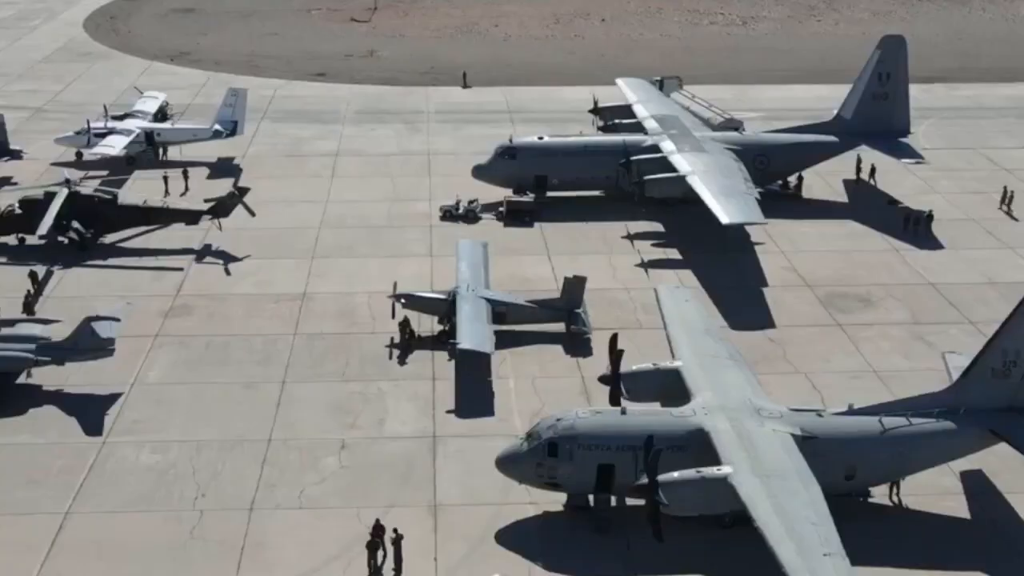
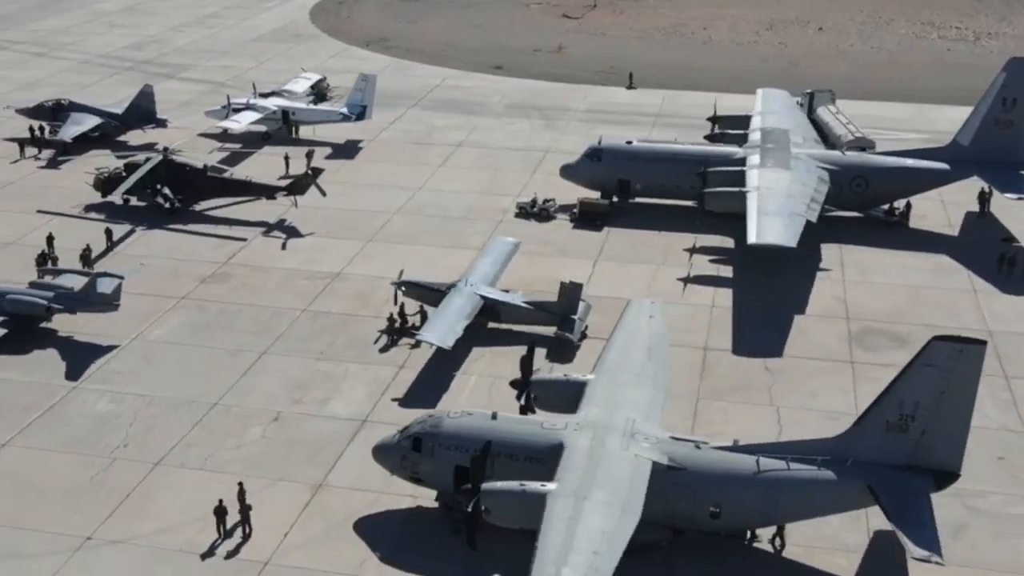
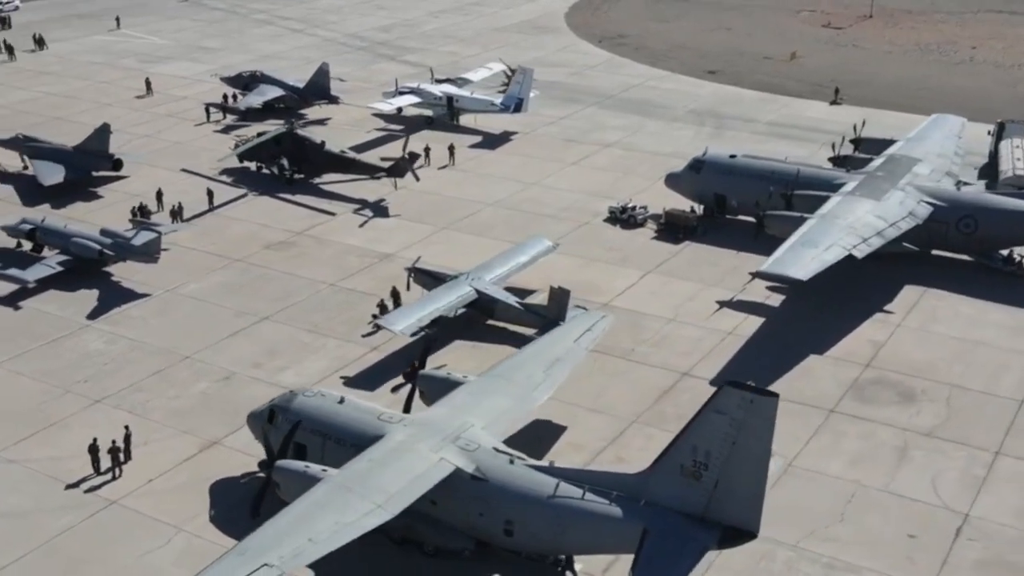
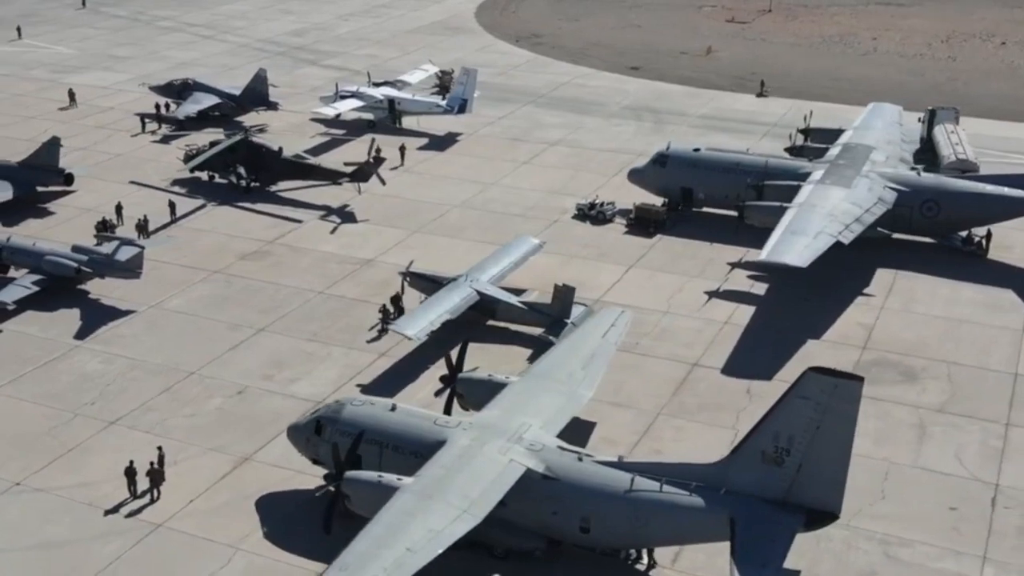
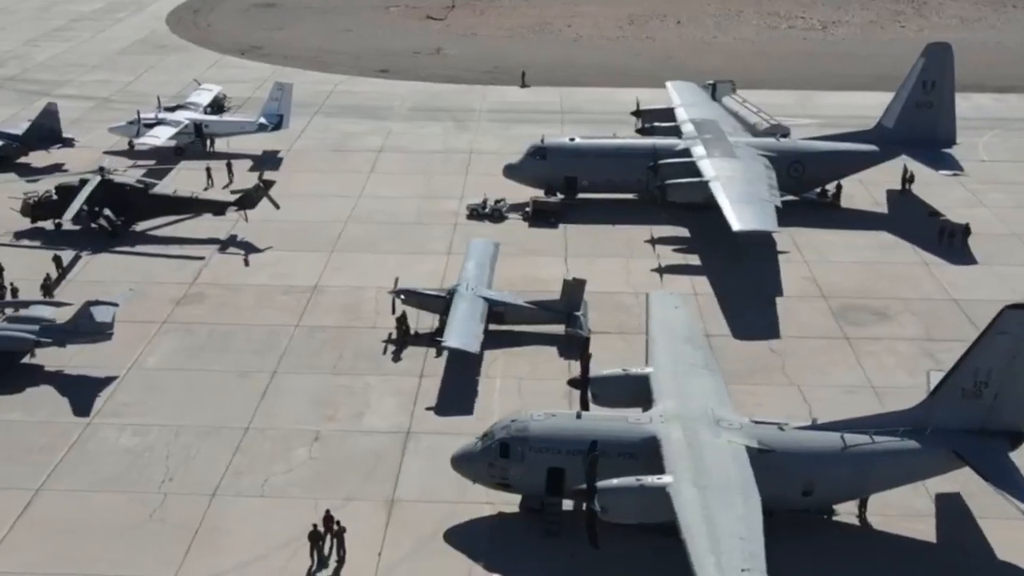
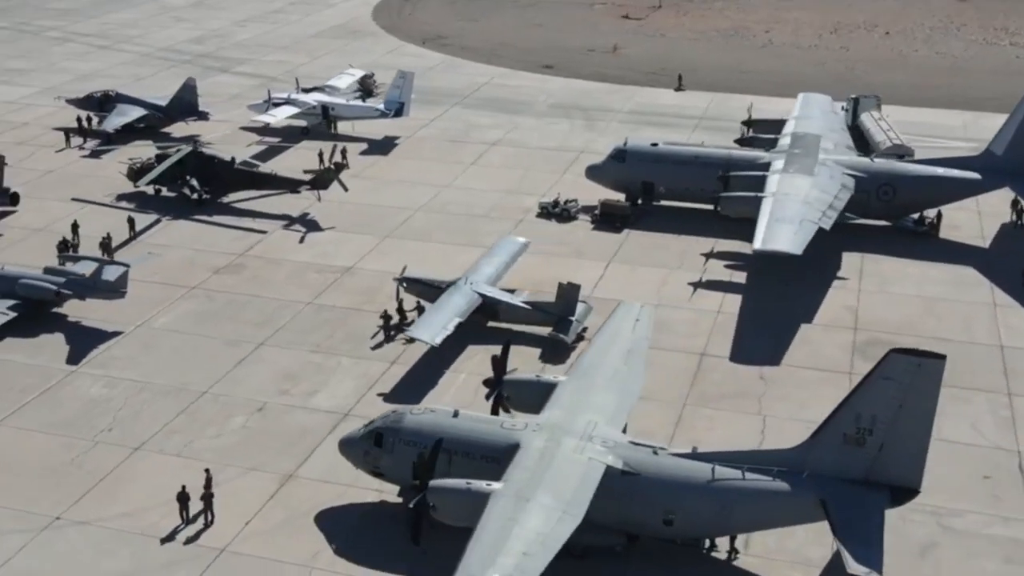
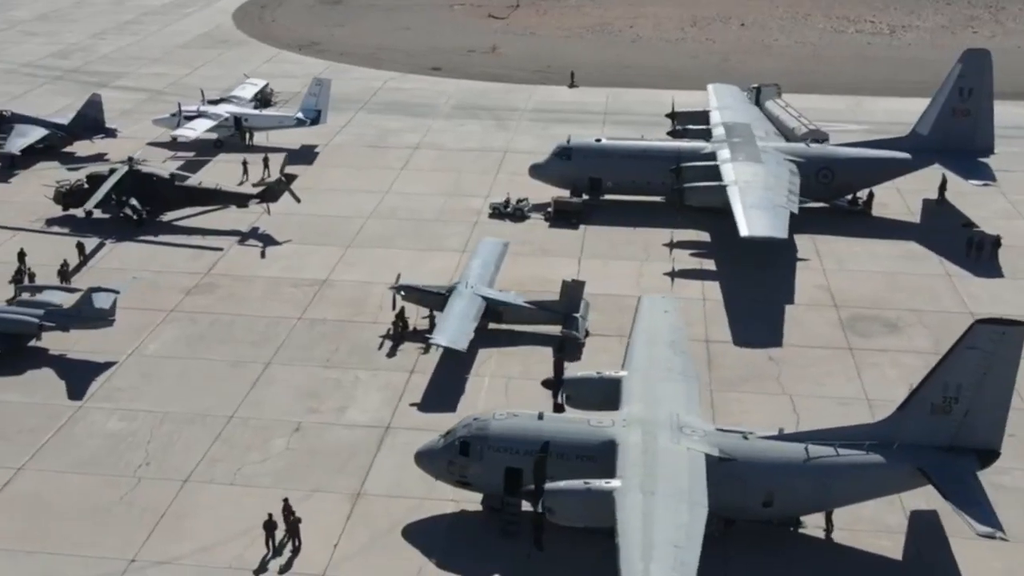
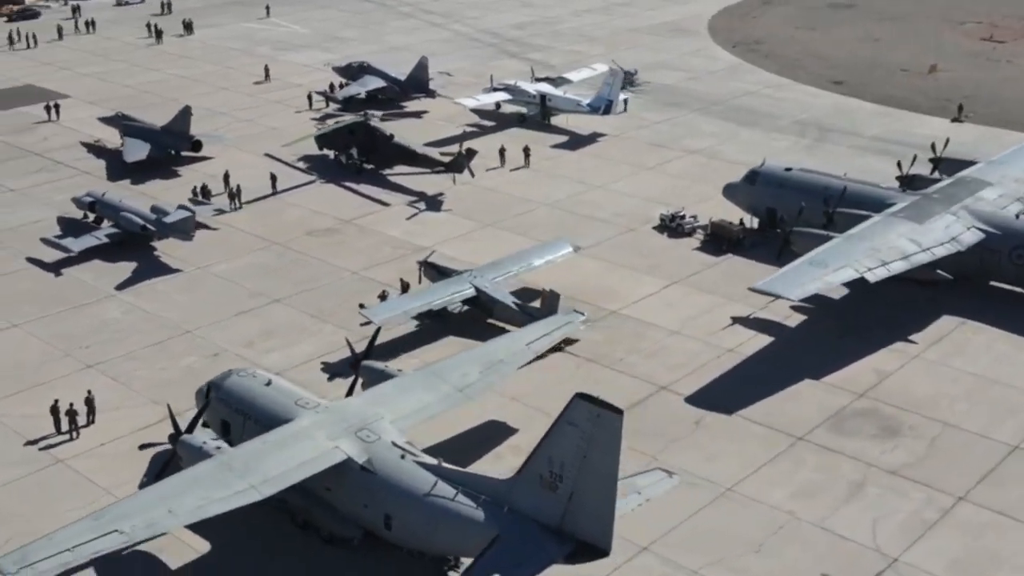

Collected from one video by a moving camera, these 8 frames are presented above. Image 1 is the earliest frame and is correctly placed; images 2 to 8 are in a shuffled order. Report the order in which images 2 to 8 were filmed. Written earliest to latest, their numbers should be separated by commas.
5, 7, 2, 6, 4, 3, 8
